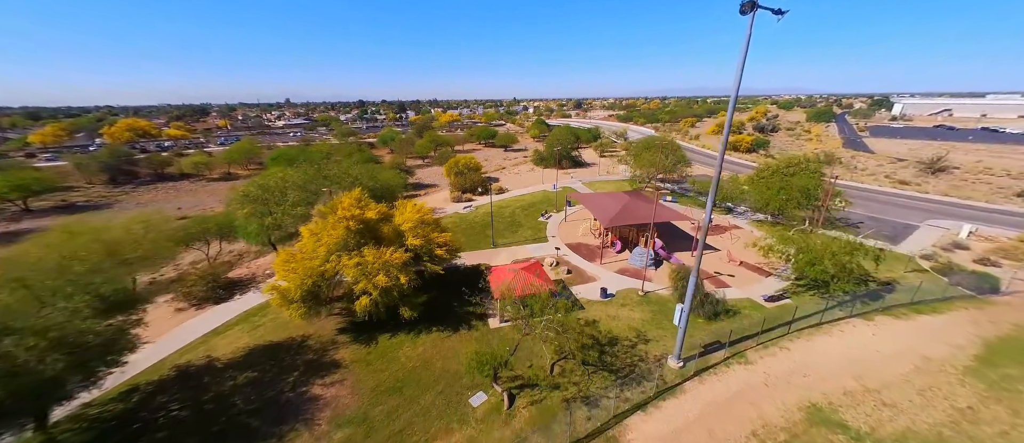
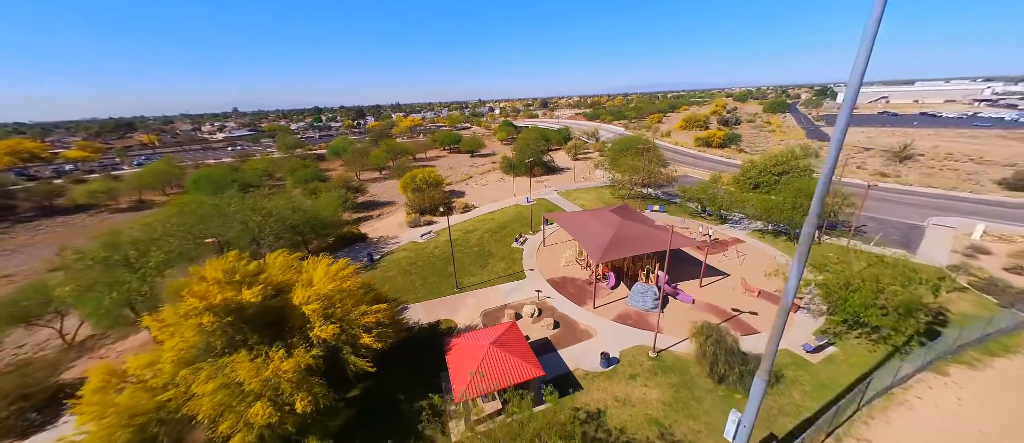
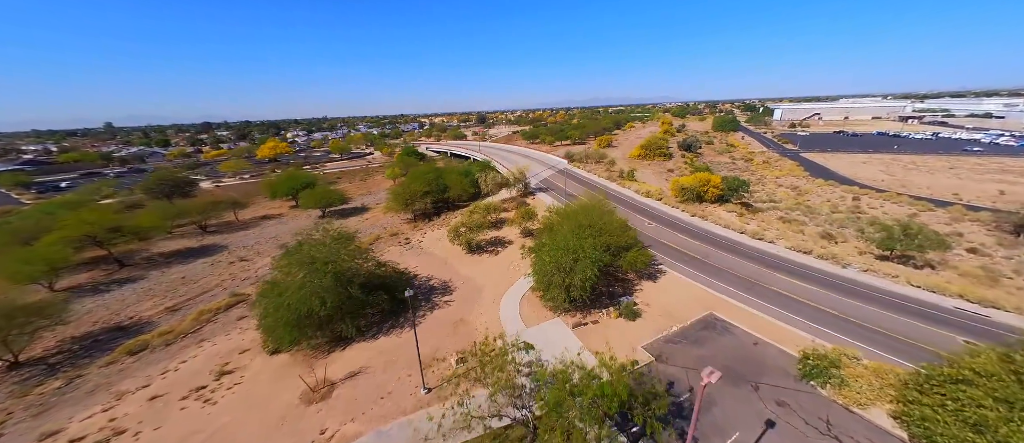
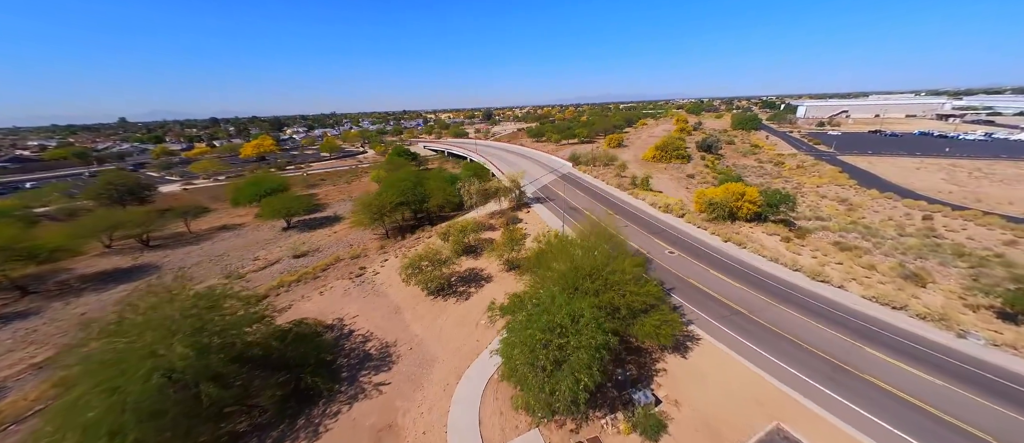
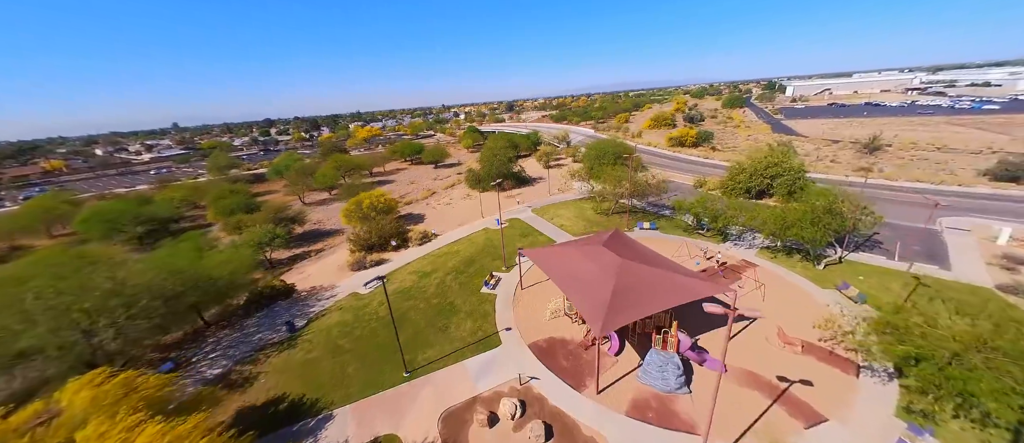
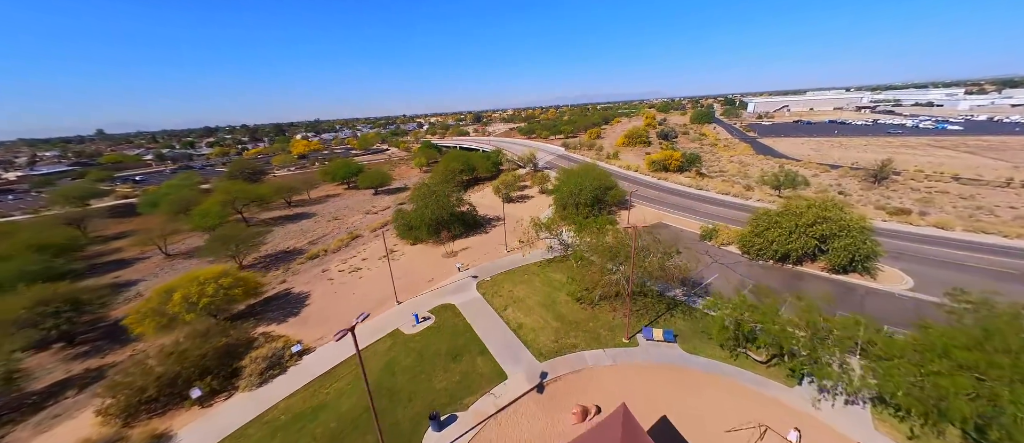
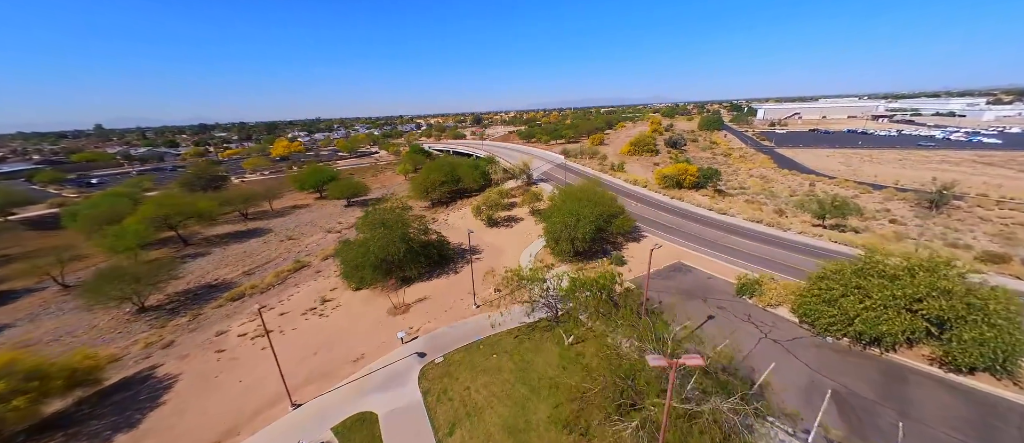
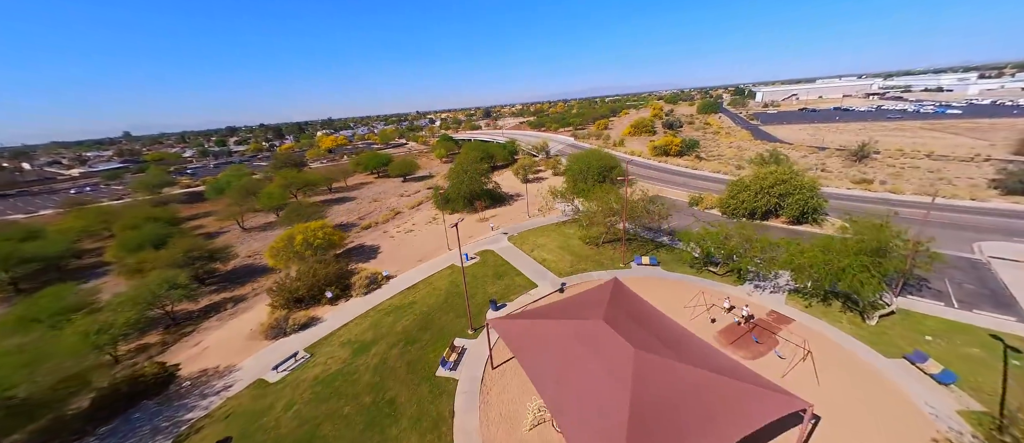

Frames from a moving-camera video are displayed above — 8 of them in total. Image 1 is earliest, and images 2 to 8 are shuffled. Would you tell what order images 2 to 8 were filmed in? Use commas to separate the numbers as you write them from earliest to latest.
2, 5, 8, 6, 7, 3, 4
